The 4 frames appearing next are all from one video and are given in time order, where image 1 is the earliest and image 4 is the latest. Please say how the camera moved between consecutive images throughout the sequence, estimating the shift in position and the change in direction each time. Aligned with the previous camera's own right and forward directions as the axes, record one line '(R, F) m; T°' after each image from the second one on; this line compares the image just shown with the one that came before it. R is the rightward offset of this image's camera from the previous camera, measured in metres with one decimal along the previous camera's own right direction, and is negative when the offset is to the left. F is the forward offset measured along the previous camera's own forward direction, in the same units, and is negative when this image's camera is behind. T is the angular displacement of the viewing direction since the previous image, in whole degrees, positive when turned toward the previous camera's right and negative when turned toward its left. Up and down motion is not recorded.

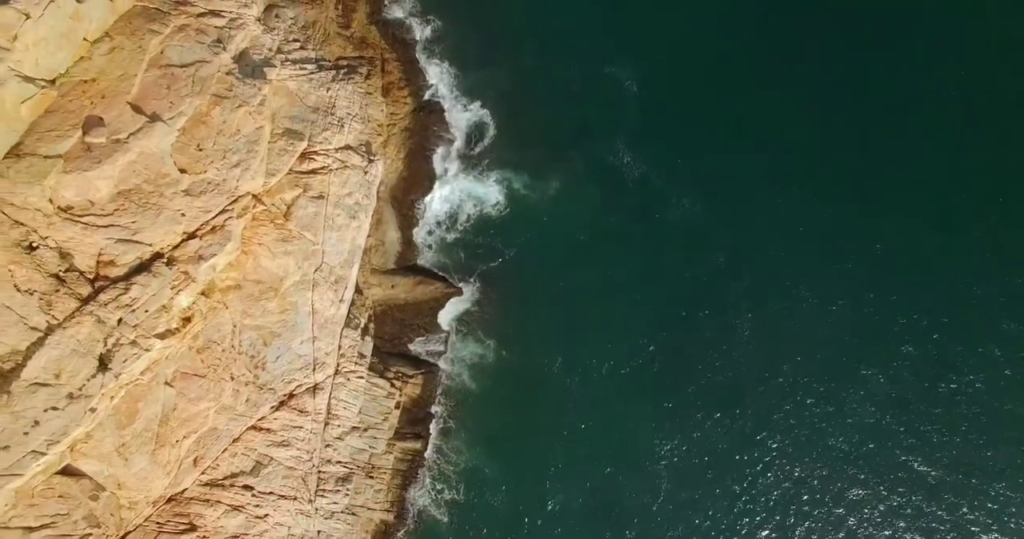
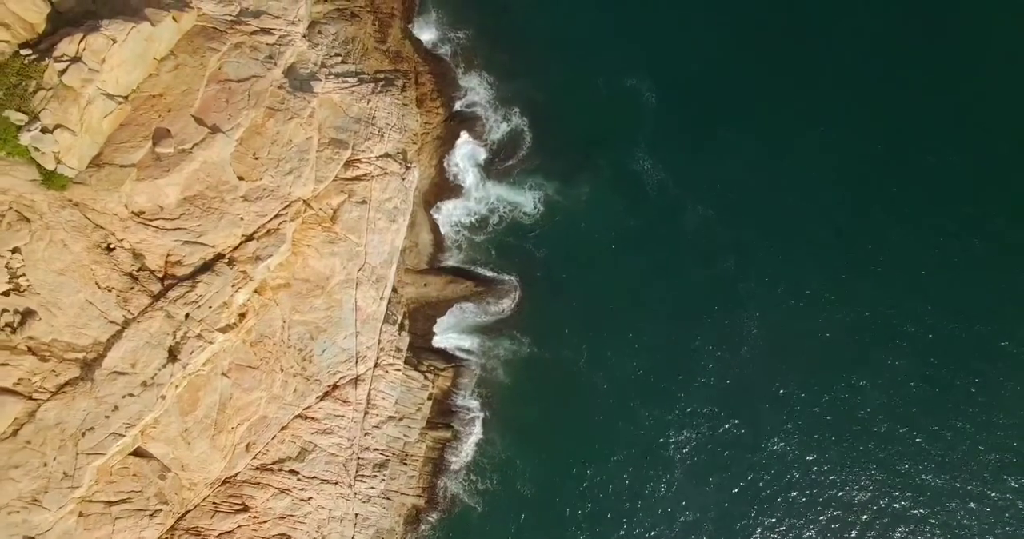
(-1.5, -2.7) m; 0°
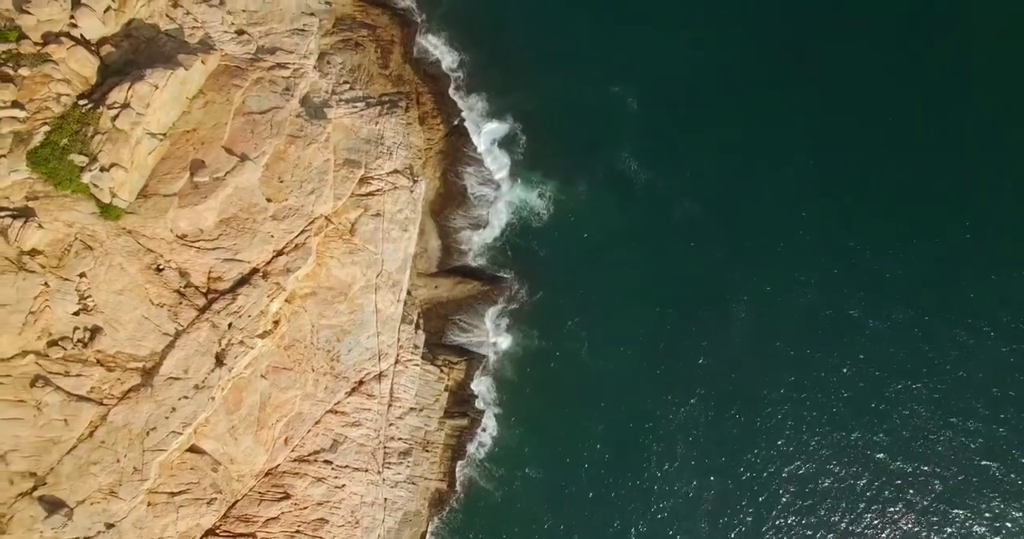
(-0.1, -4.1) m; 0°
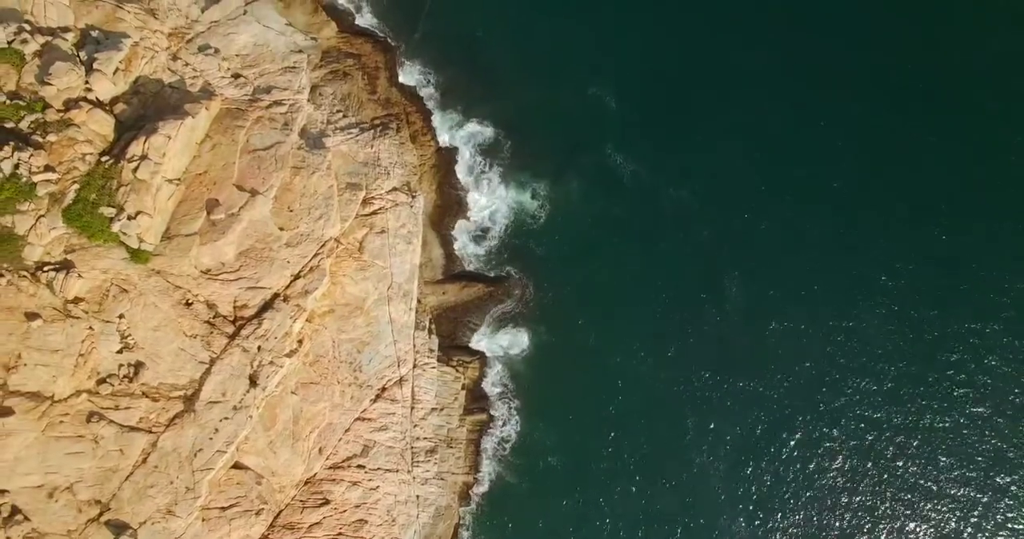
(+0.1, -2.9) m; 0°
